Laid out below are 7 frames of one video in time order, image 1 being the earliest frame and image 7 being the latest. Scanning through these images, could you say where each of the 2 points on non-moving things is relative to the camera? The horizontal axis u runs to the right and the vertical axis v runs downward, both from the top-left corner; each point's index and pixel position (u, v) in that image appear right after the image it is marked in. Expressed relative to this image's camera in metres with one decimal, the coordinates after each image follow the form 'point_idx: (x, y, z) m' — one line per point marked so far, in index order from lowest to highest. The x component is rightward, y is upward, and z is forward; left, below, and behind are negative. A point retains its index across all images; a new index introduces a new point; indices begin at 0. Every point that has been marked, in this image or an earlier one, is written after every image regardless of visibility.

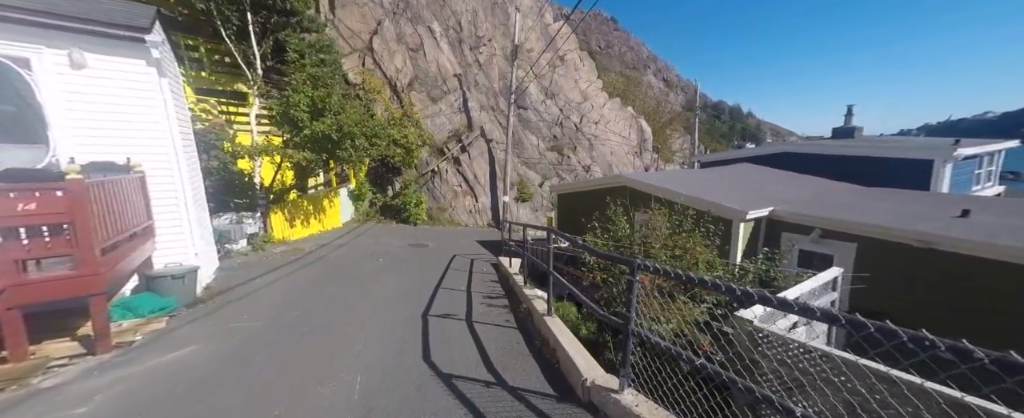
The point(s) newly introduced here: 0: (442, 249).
0: (-2.5, -1.4, +11.9) m
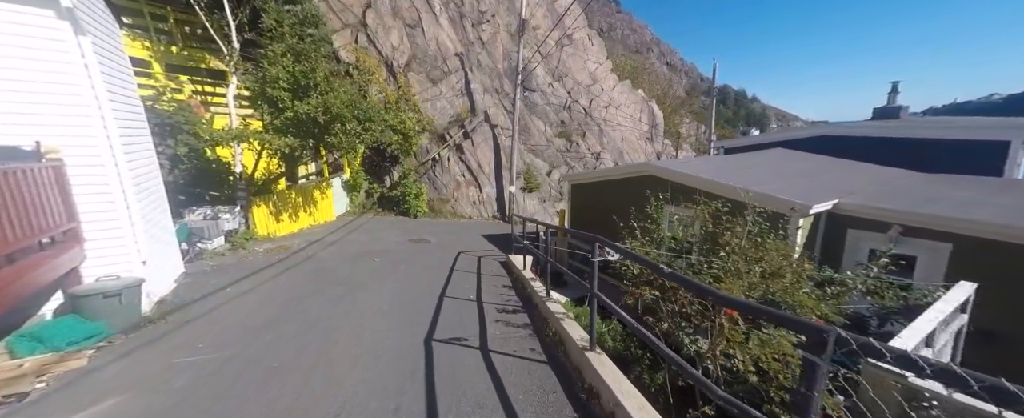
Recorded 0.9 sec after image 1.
0: (-2.2, -1.2, +10.9) m
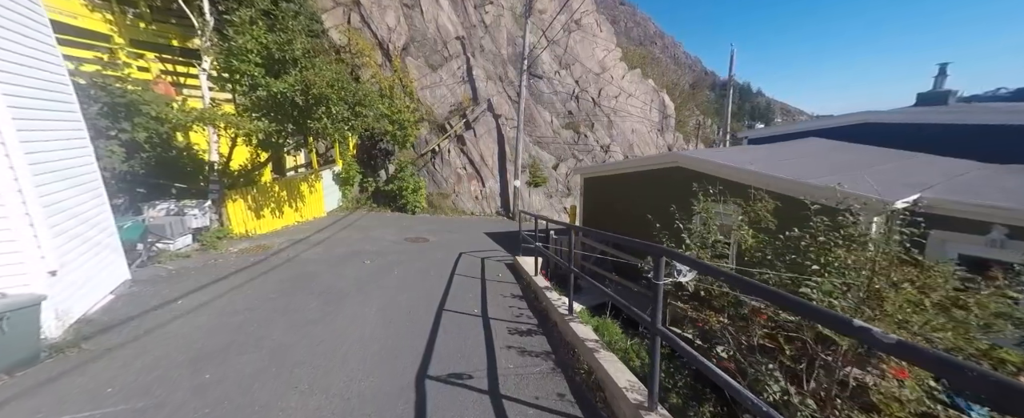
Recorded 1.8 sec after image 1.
0: (-2.0, -1.0, +9.9) m
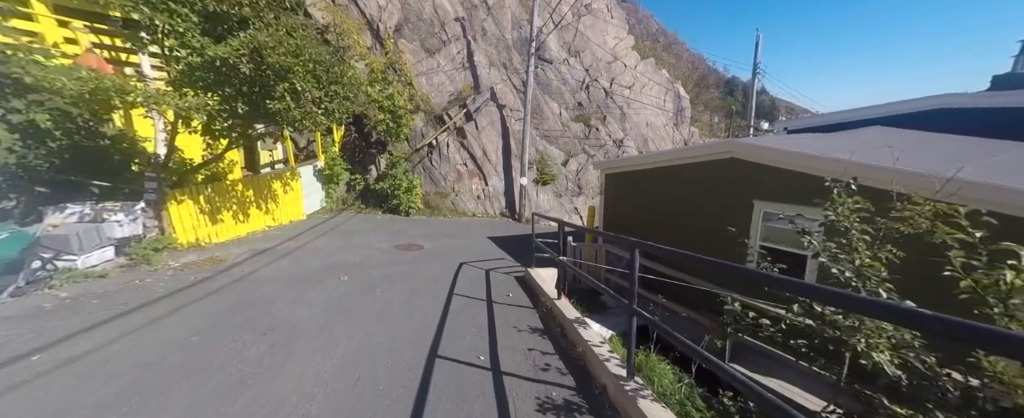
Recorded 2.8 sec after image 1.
0: (-1.8, -1.1, +8.5) m
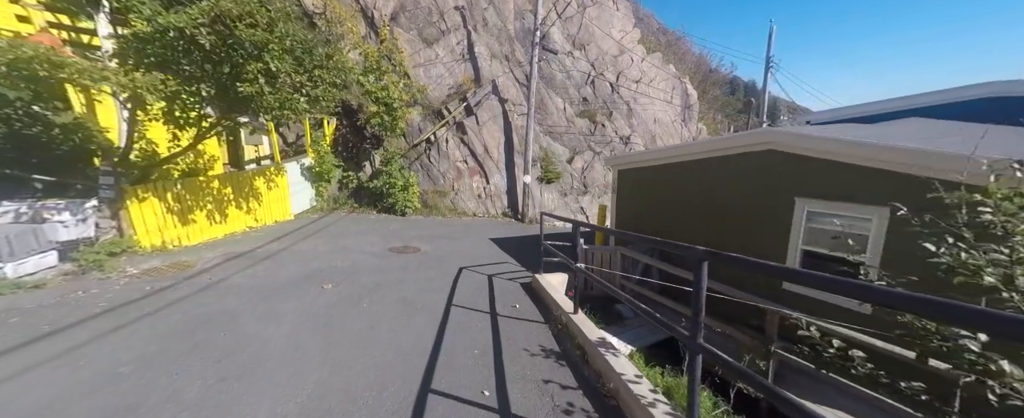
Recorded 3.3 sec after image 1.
0: (-1.7, -1.0, +7.7) m
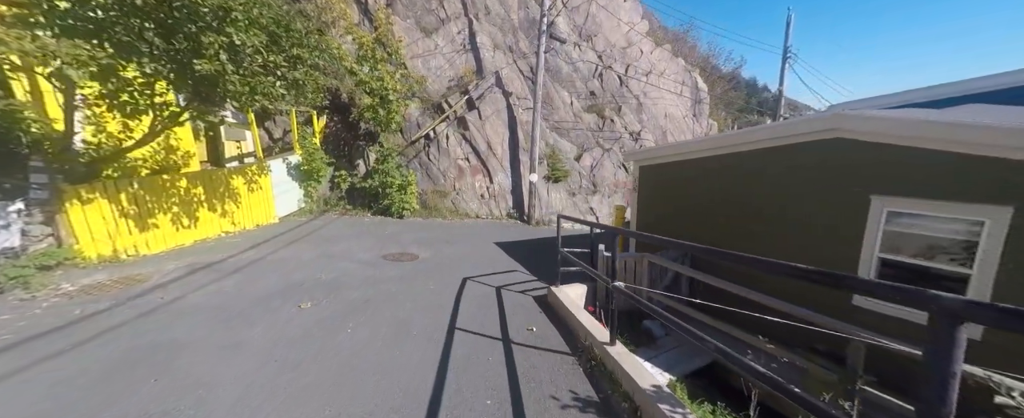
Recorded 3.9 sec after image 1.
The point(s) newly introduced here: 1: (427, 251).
0: (-1.5, -1.1, +6.9) m
1: (-1.9, -0.9, +7.6) m
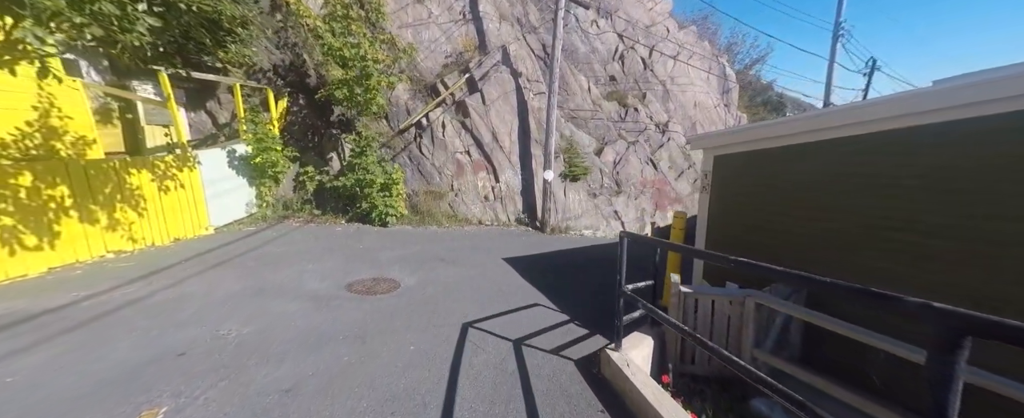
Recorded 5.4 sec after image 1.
0: (-1.2, -1.2, +4.7) m
1: (-1.6, -1.0, +5.5) m
